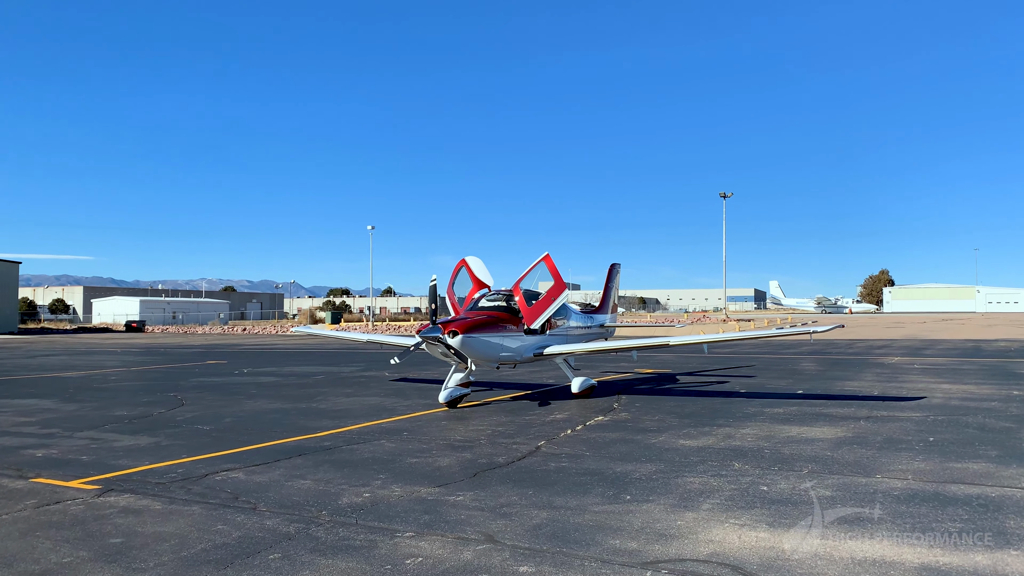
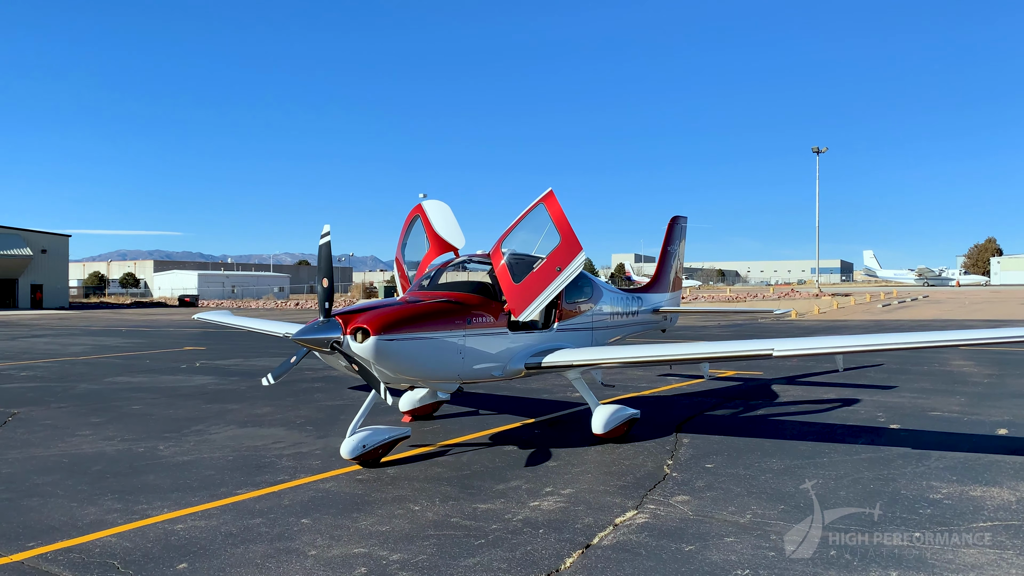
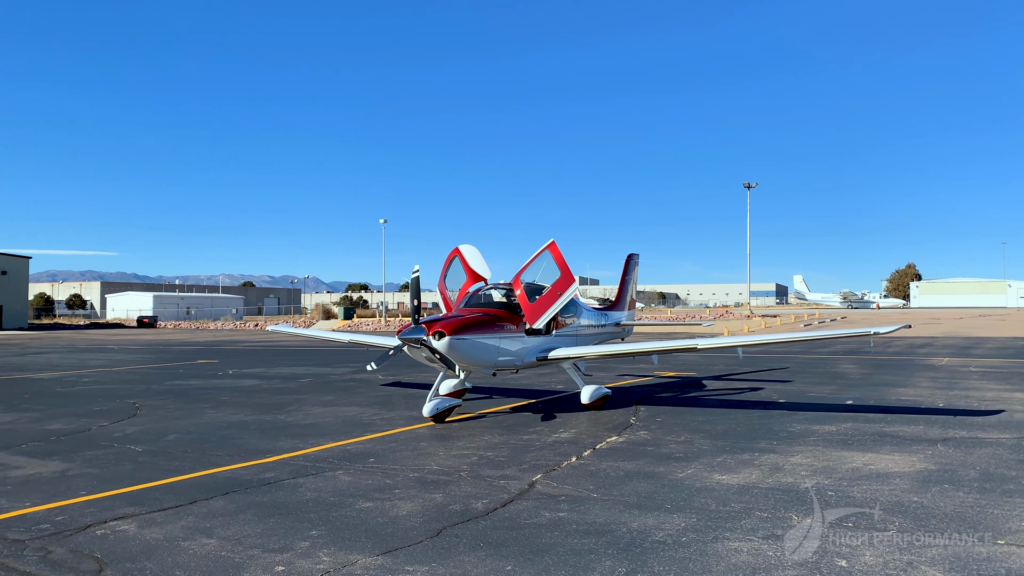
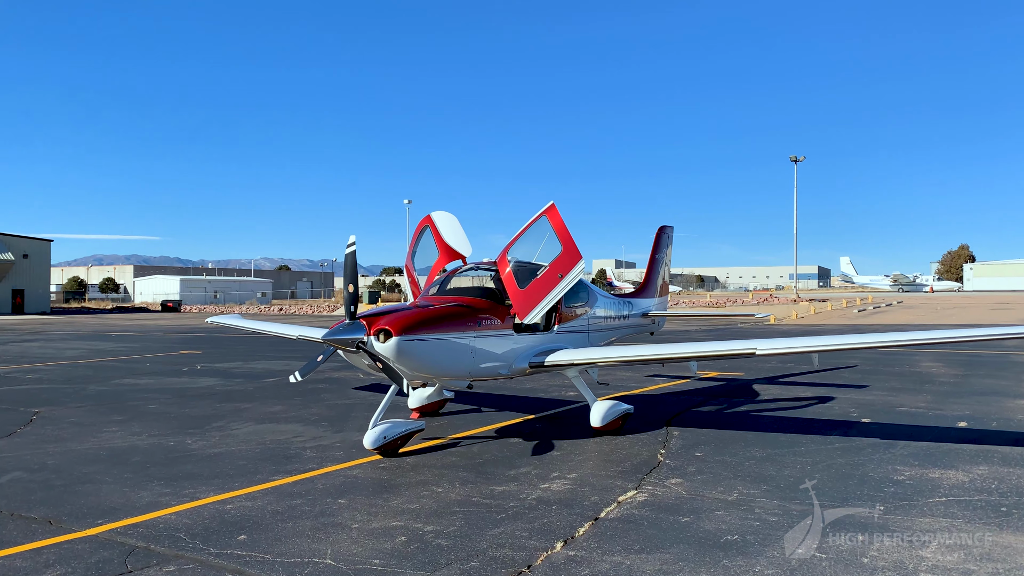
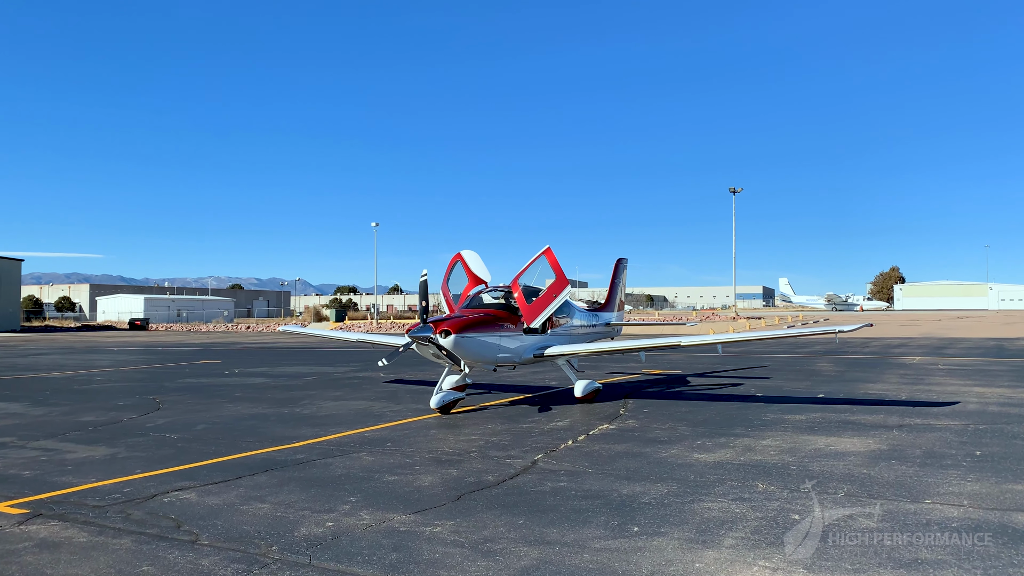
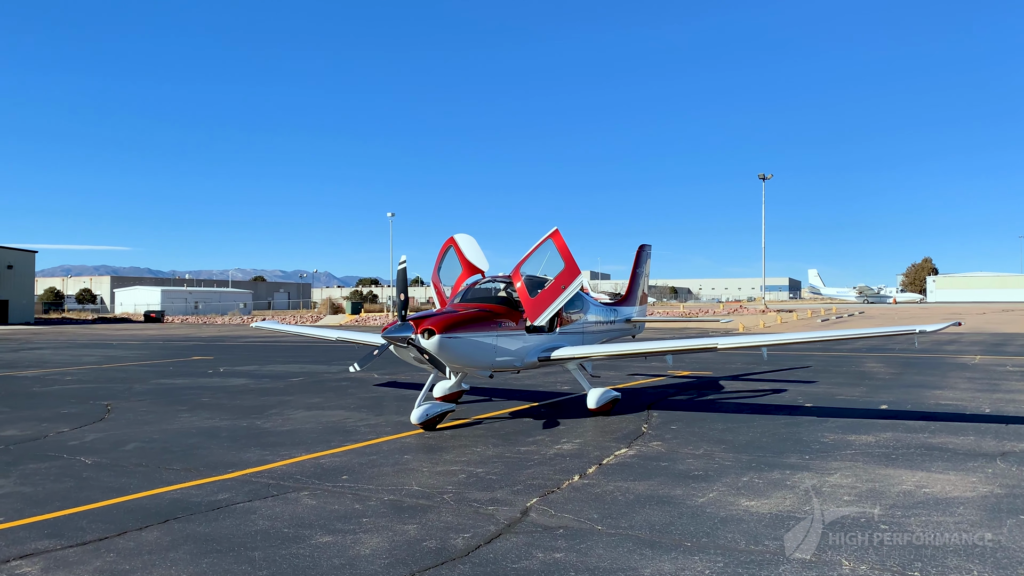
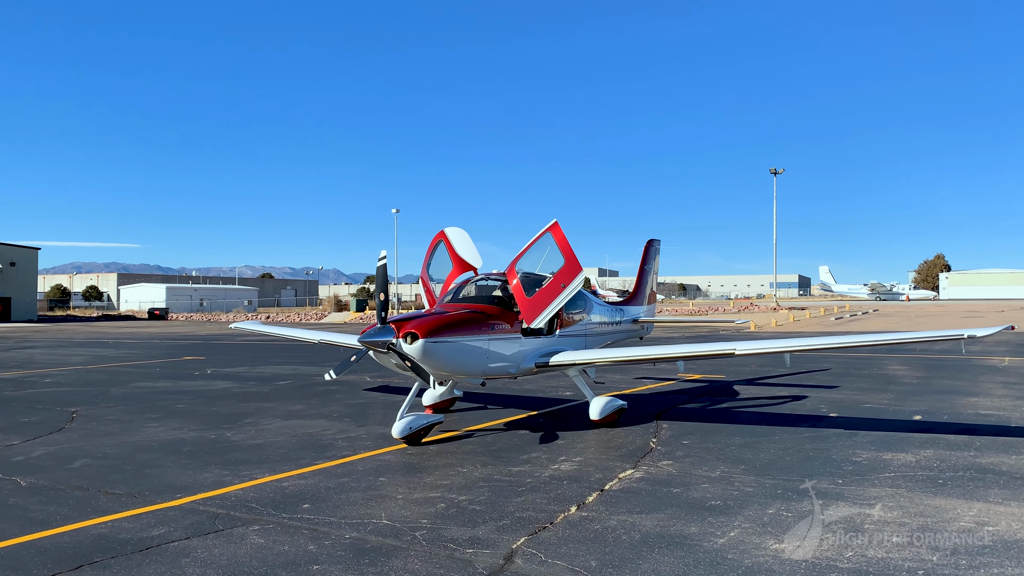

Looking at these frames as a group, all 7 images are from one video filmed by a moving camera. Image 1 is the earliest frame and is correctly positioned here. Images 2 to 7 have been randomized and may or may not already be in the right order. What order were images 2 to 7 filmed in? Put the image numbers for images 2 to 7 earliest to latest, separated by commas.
5, 3, 6, 7, 4, 2
